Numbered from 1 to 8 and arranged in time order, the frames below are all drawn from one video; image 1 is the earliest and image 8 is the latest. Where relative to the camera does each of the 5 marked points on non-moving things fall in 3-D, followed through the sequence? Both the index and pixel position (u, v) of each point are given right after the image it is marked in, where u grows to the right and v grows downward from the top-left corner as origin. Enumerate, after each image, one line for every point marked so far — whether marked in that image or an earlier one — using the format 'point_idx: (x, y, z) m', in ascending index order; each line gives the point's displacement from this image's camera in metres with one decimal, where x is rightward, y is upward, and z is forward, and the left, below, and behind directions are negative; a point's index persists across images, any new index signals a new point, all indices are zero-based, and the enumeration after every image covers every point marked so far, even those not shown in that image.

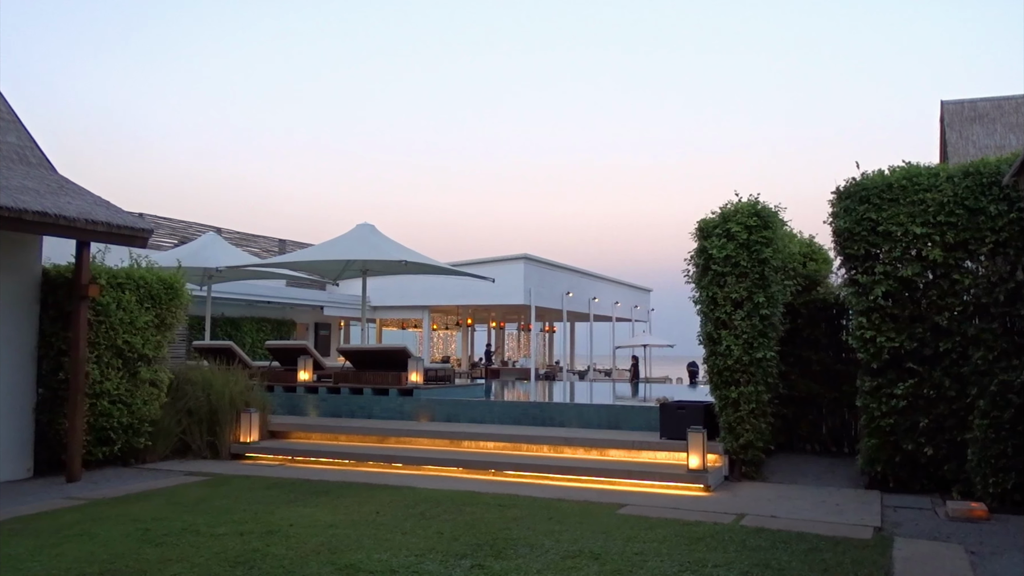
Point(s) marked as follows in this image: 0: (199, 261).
0: (-6.3, +0.5, +15.6) m
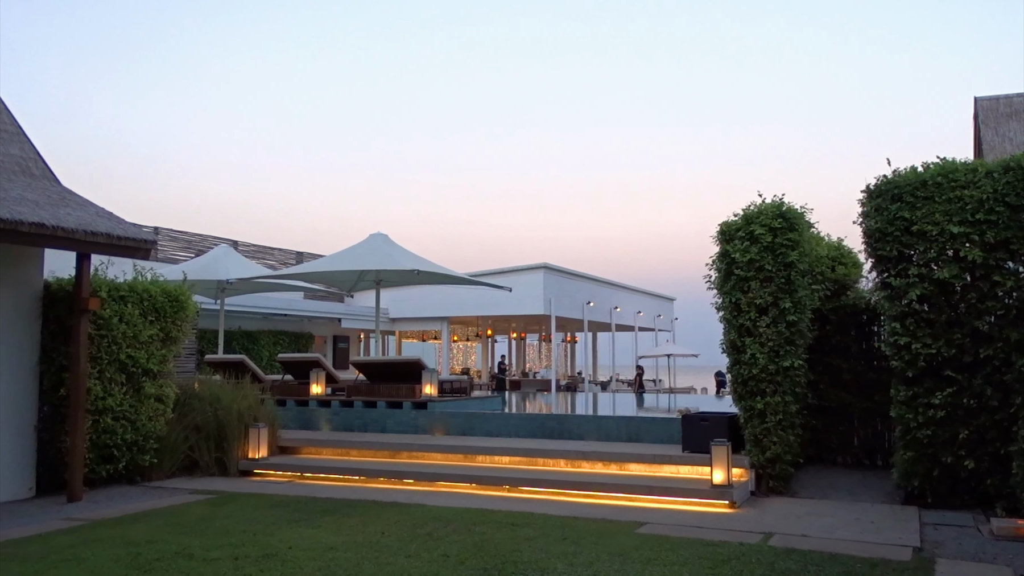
0: (-6.0, +0.3, +15.4) m
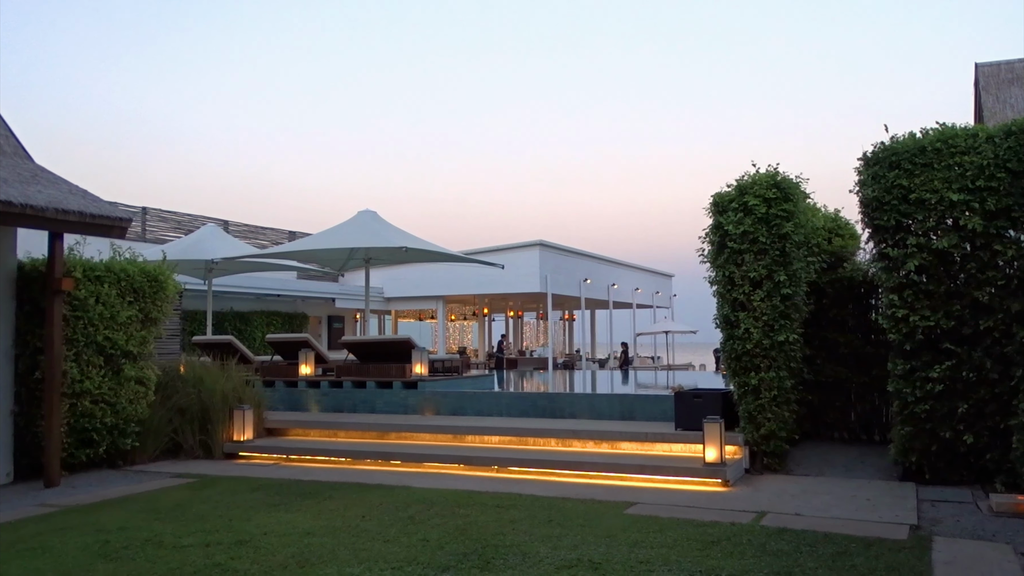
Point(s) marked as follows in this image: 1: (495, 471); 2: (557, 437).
0: (-6.2, +0.7, +15.1) m
1: (-0.2, -2.2, +9.3) m
2: (+0.6, -1.9, +9.8) m
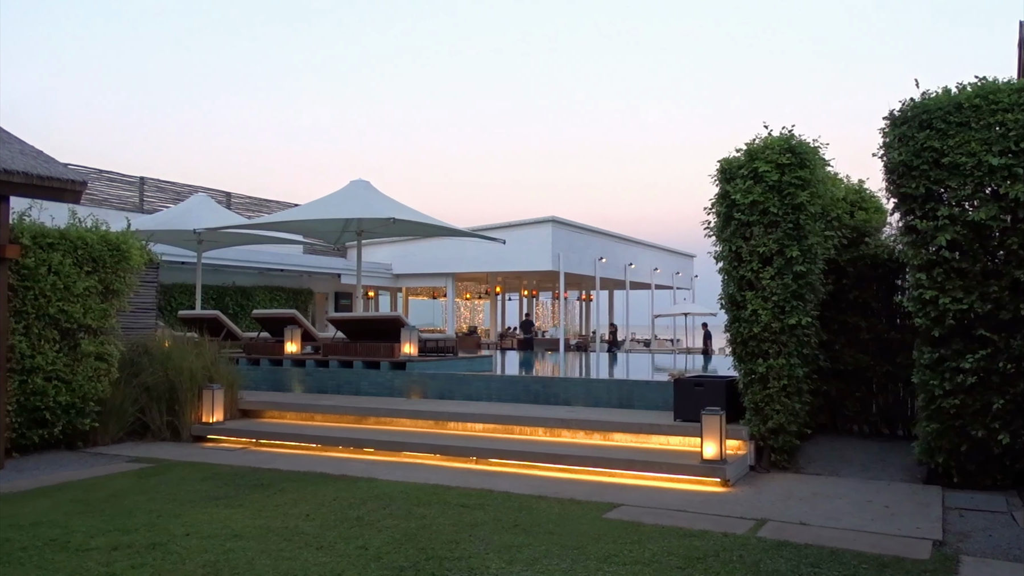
0: (-6.1, +1.2, +14.4) m
1: (-0.4, -1.9, +8.5) m
2: (+0.4, -1.6, +9.0) m
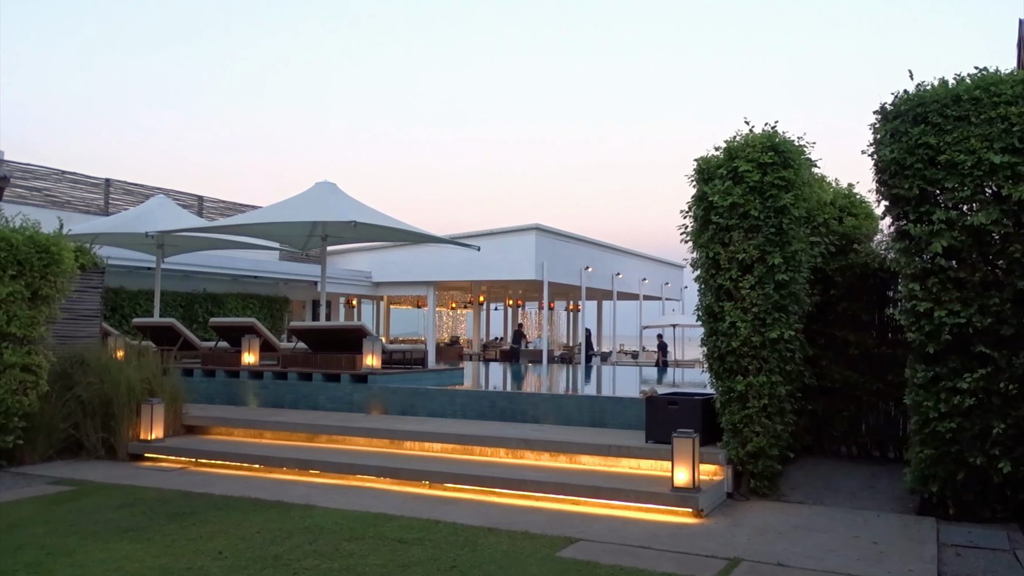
0: (-6.6, +1.1, +13.7) m
1: (-0.9, -2.0, +7.7) m
2: (-0.1, -1.7, +8.3) m
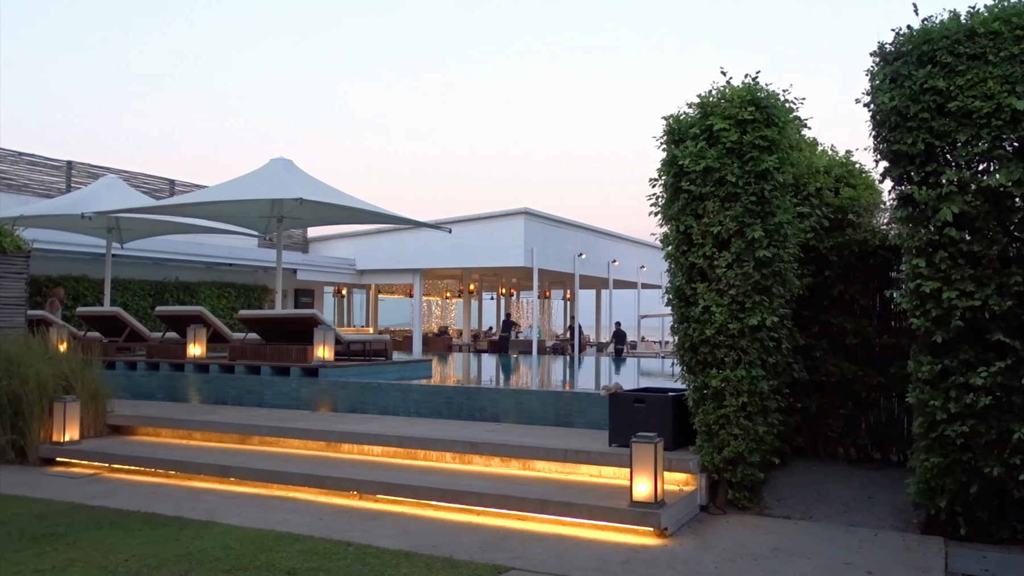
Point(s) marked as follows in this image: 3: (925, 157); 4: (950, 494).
0: (-7.1, +1.3, +12.7) m
1: (-1.4, -1.8, +6.7) m
2: (-0.6, -1.5, +7.3) m
3: (+2.9, +0.9, +5.4) m
4: (+3.1, -1.5, +5.5) m
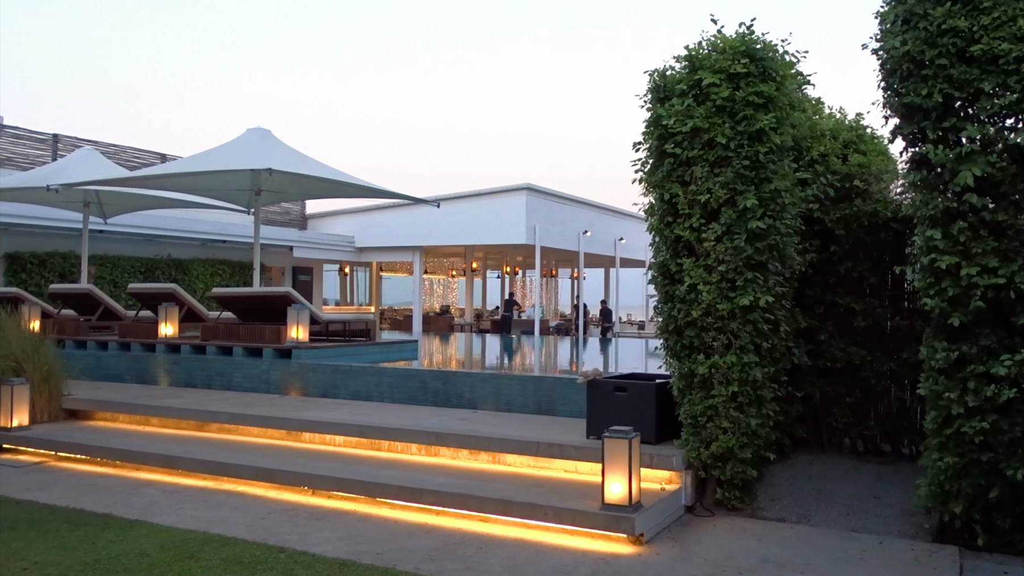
0: (-7.2, +1.7, +12.1) m
1: (-1.6, -1.6, +6.2) m
2: (-0.8, -1.3, +6.7) m
3: (+2.6, +1.1, +4.7) m
4: (+2.8, -1.3, +4.8) m
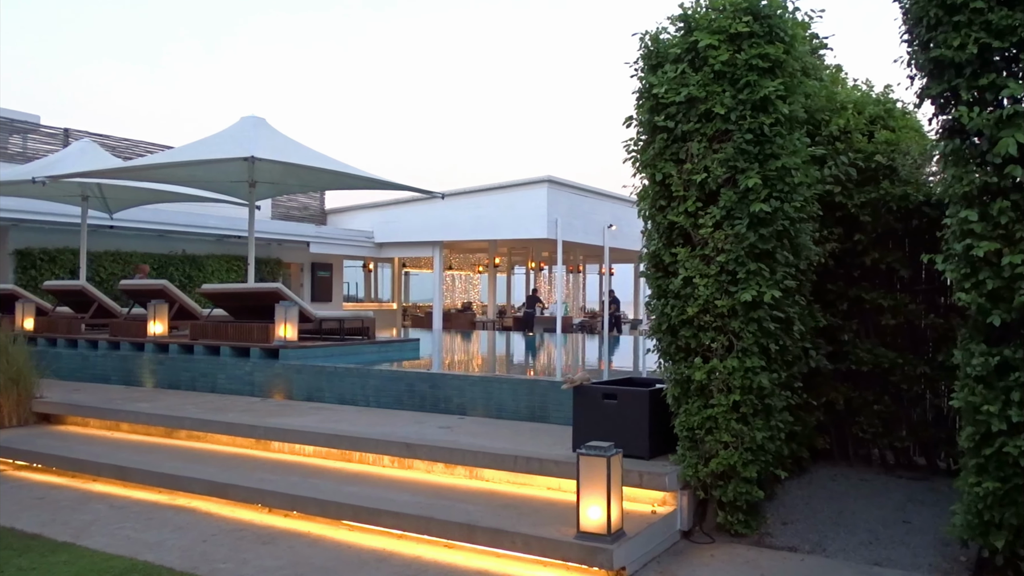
0: (-7.1, +1.7, +11.8) m
1: (-1.8, -1.6, +5.6) m
2: (-1.0, -1.3, +6.0) m
3: (+2.4, +1.1, +3.9) m
4: (+2.6, -1.3, +4.0) m
